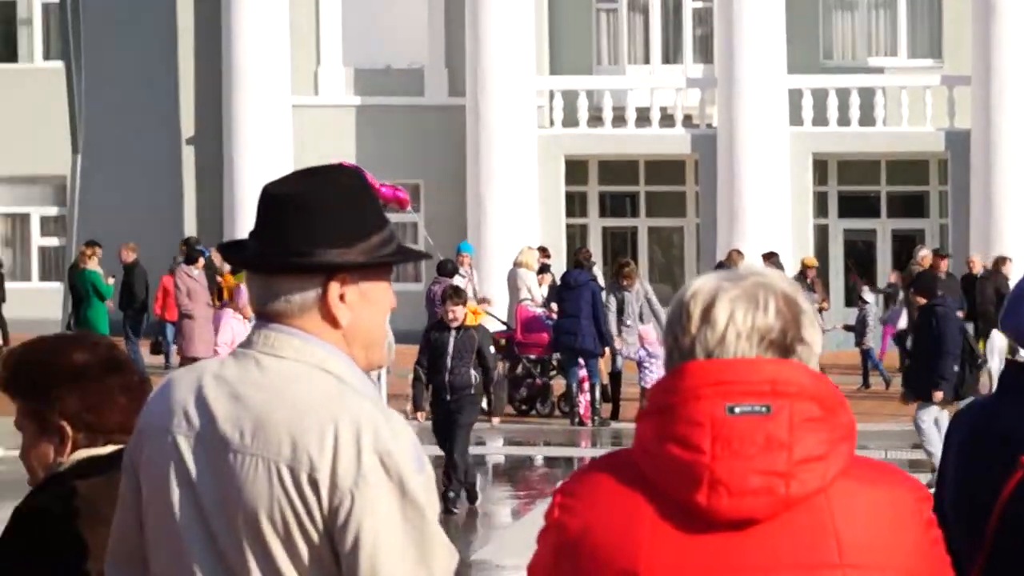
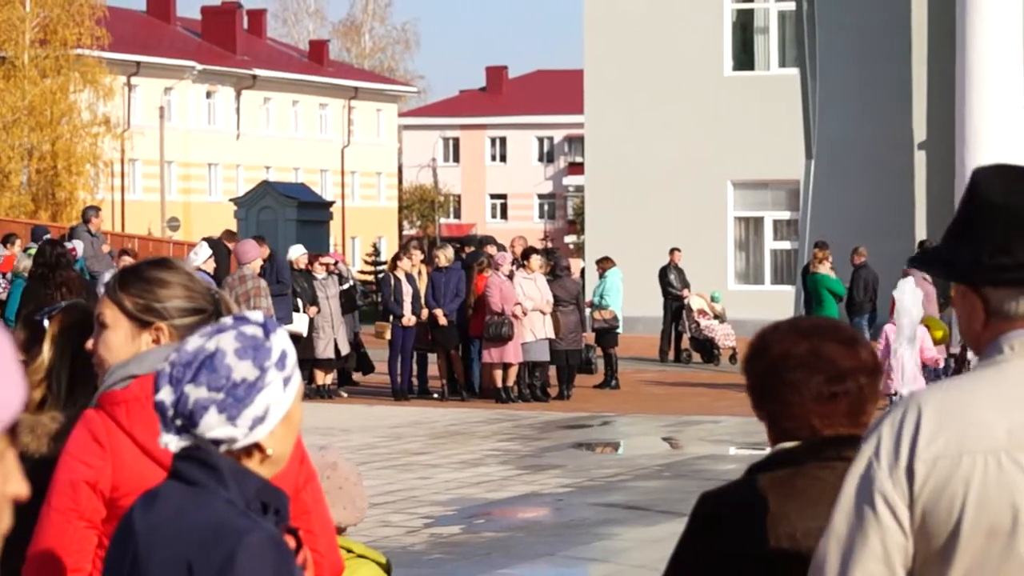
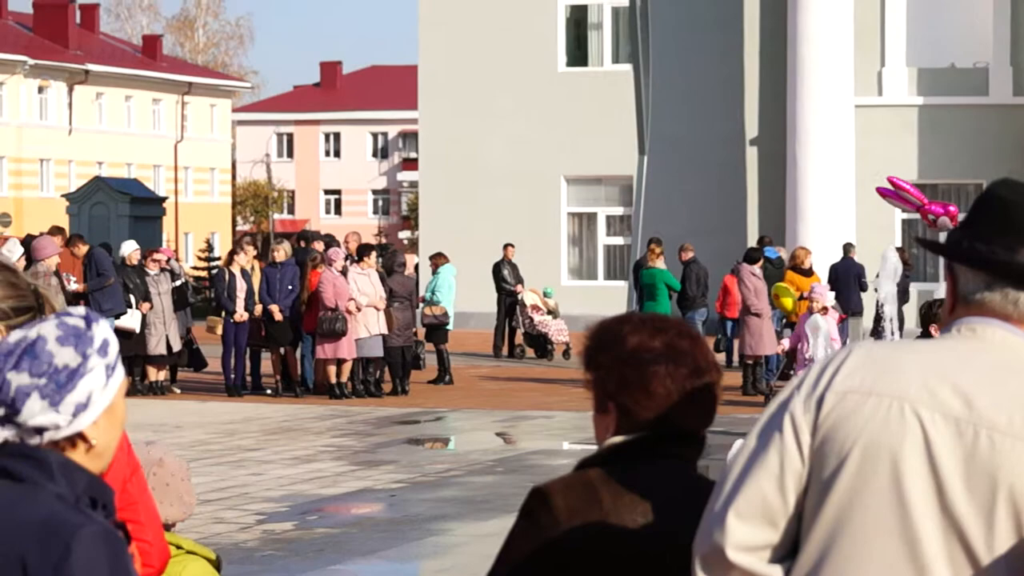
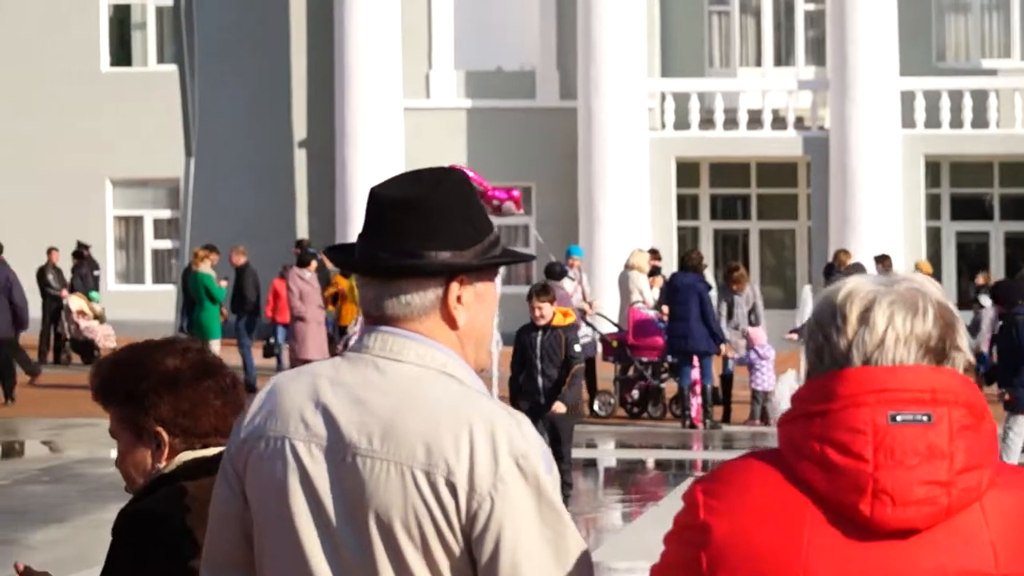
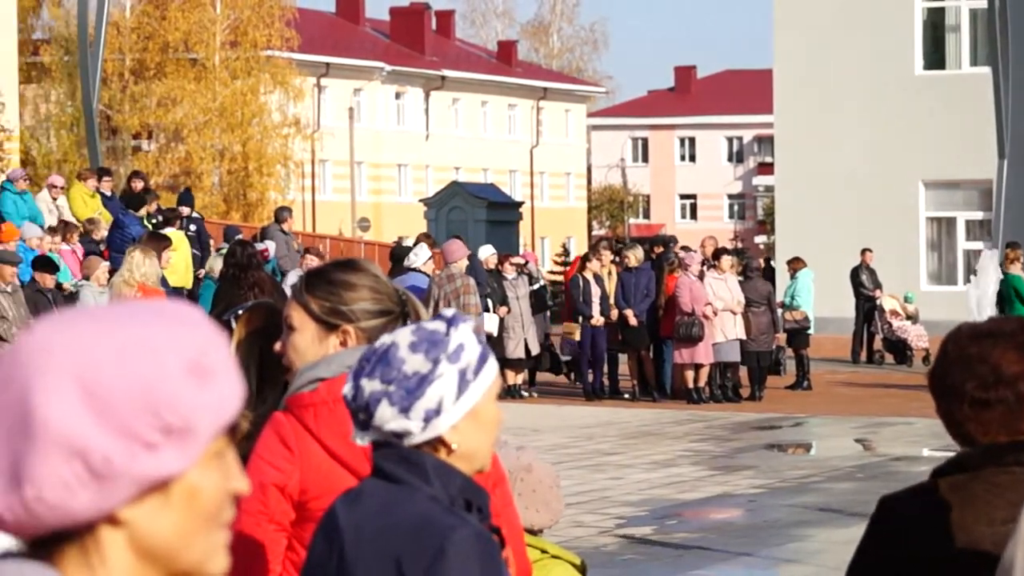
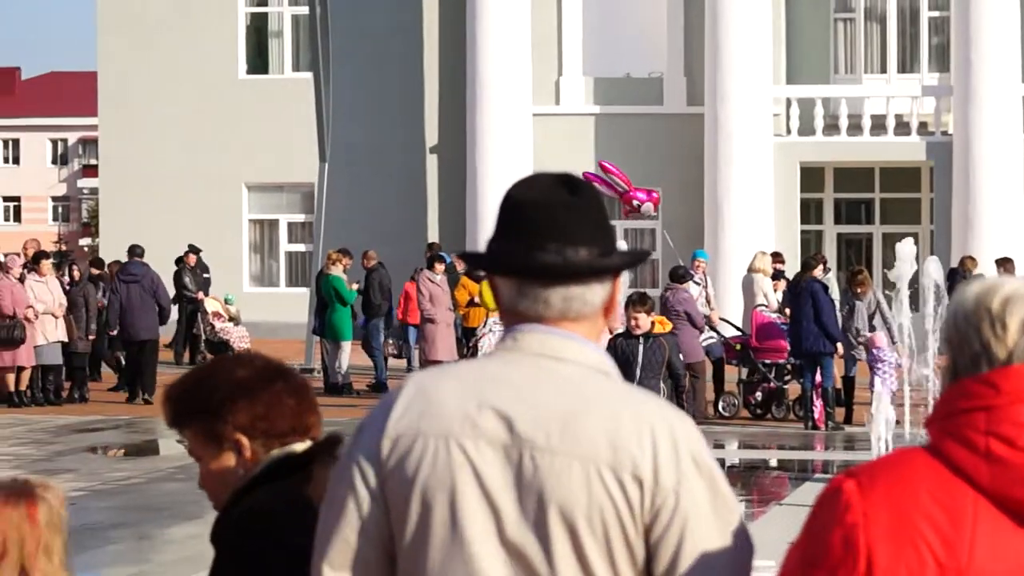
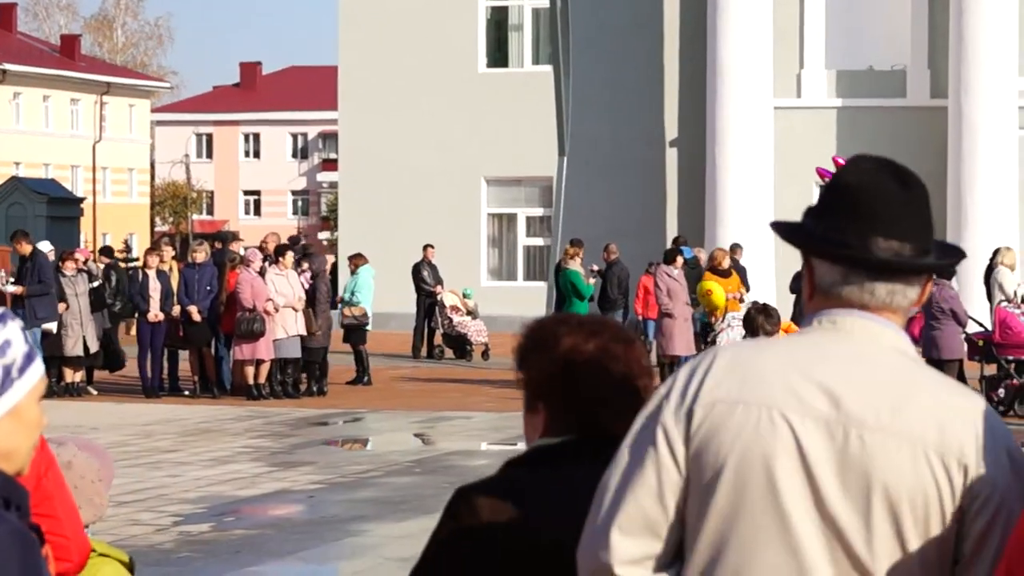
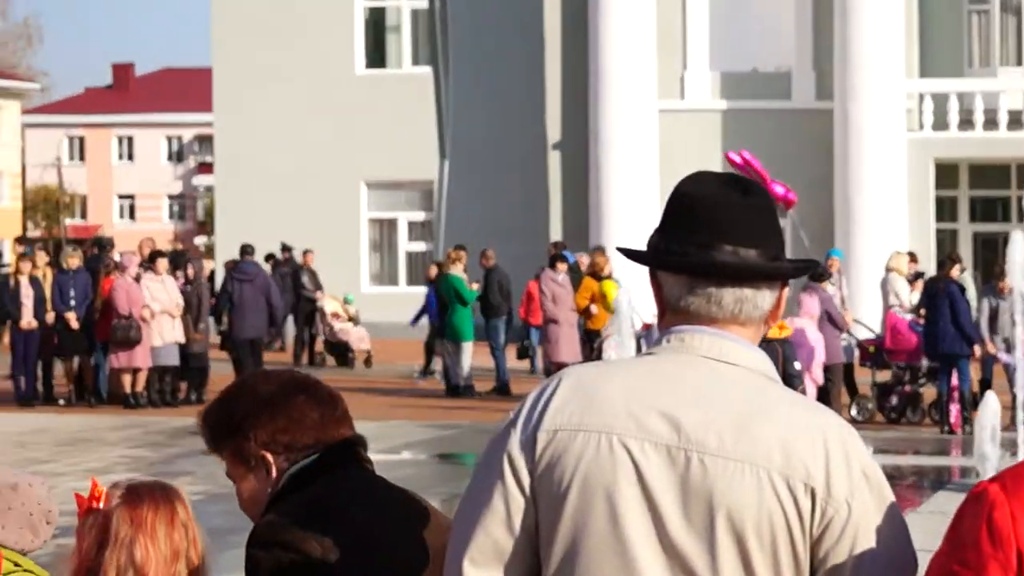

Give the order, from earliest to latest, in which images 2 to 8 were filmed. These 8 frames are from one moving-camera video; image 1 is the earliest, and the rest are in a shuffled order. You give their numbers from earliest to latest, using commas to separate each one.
4, 6, 8, 7, 3, 2, 5
